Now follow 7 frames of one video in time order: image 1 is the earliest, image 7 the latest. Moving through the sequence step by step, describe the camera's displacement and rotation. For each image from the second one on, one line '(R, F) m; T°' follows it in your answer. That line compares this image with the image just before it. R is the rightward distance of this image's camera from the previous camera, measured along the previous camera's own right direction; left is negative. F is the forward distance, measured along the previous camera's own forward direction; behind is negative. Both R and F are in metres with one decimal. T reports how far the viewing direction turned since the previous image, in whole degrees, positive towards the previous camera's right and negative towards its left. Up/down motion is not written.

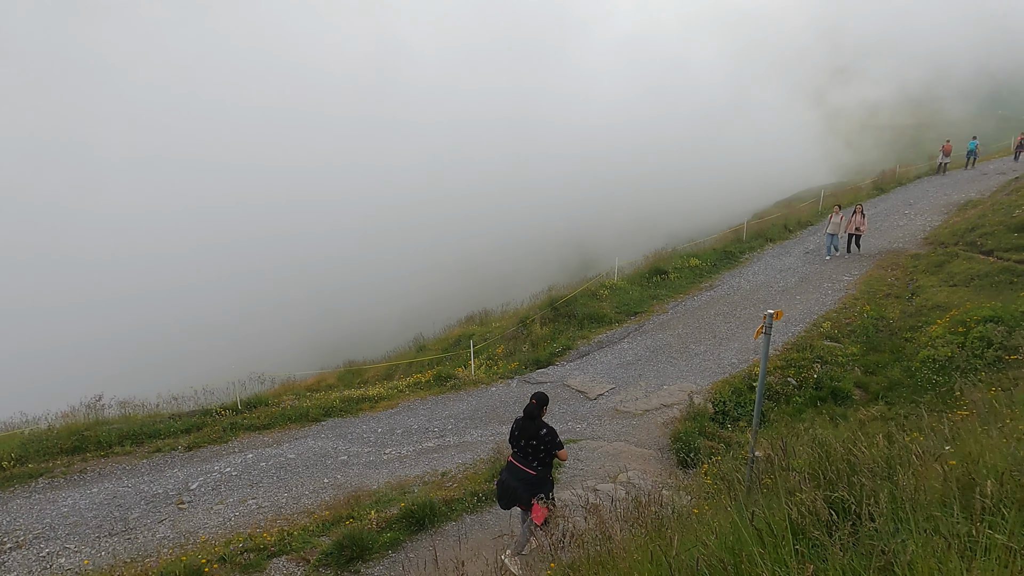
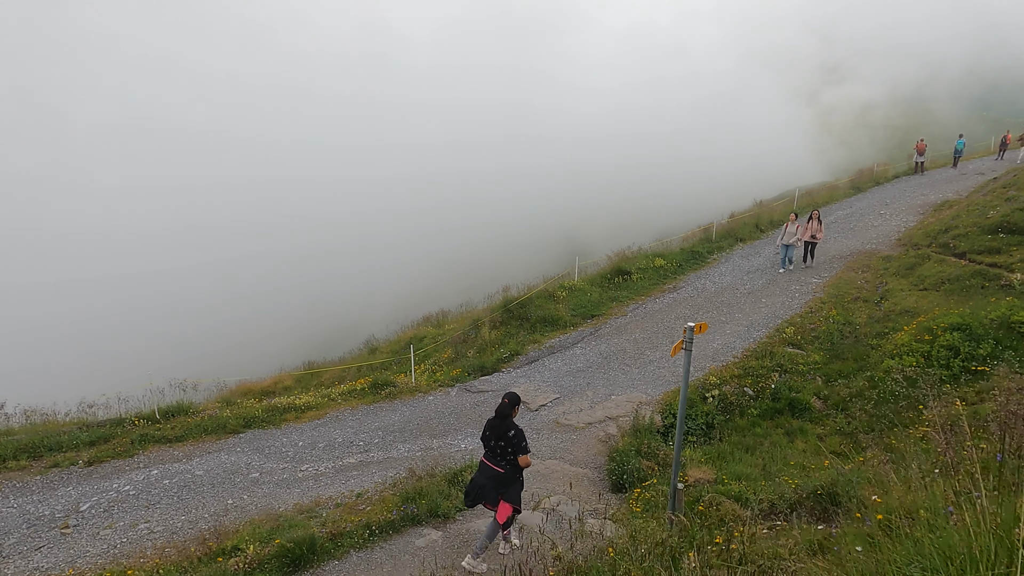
(+1.0, +0.9) m; +1°
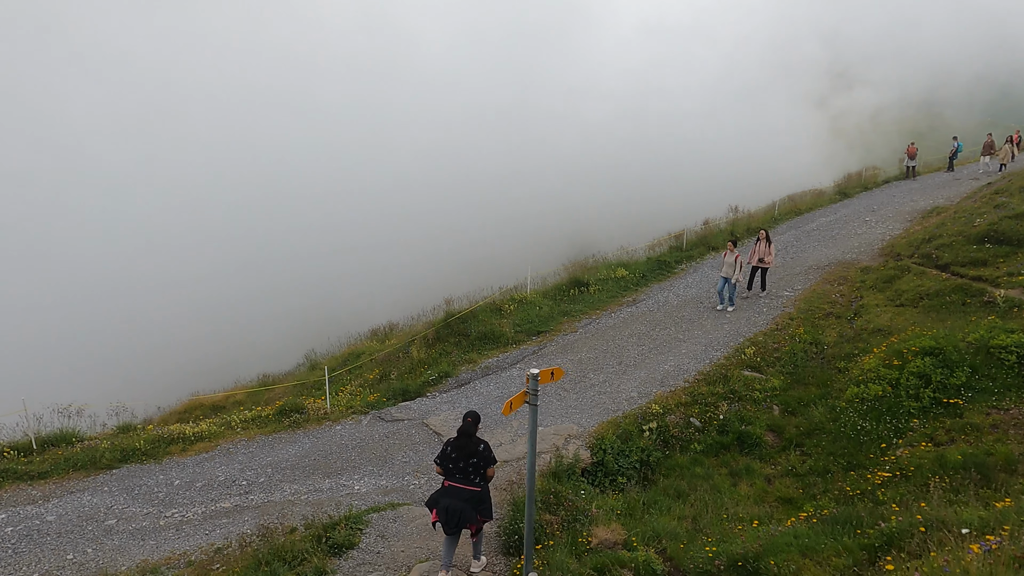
(+1.5, +1.4) m; 0°
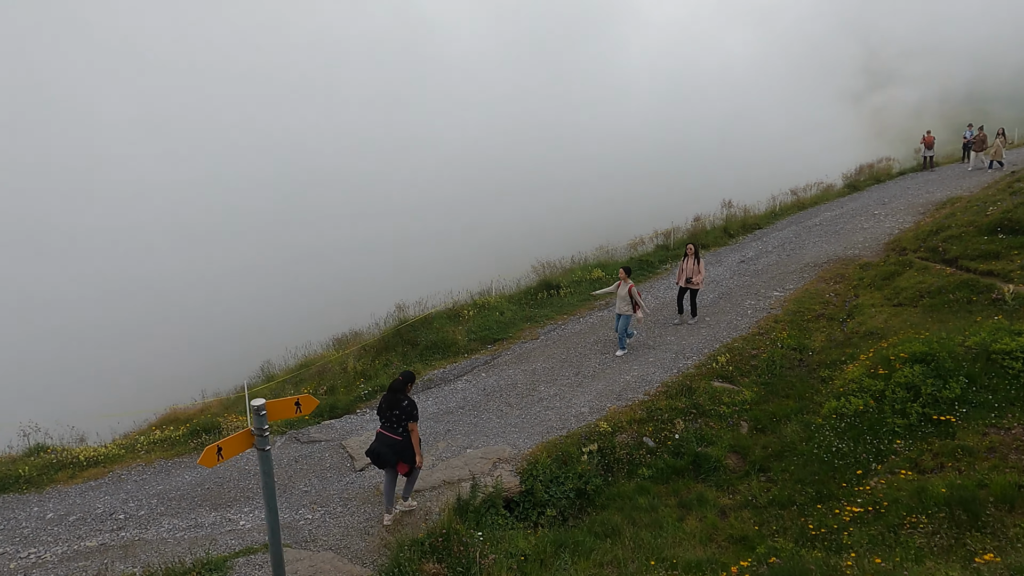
(+1.5, +1.4) m; -2°
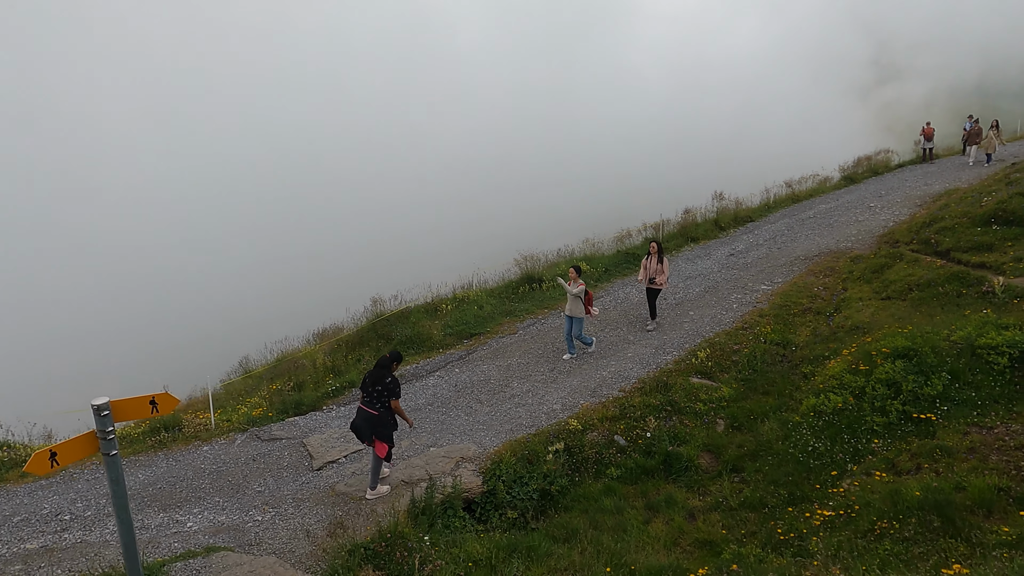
(+0.6, +0.4) m; 0°
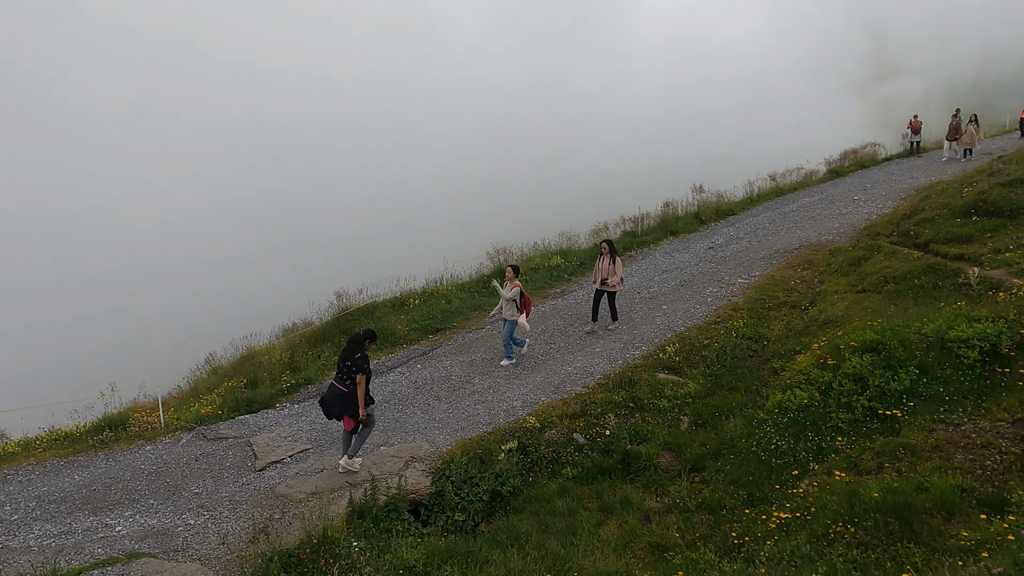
(+0.6, +0.4) m; 0°
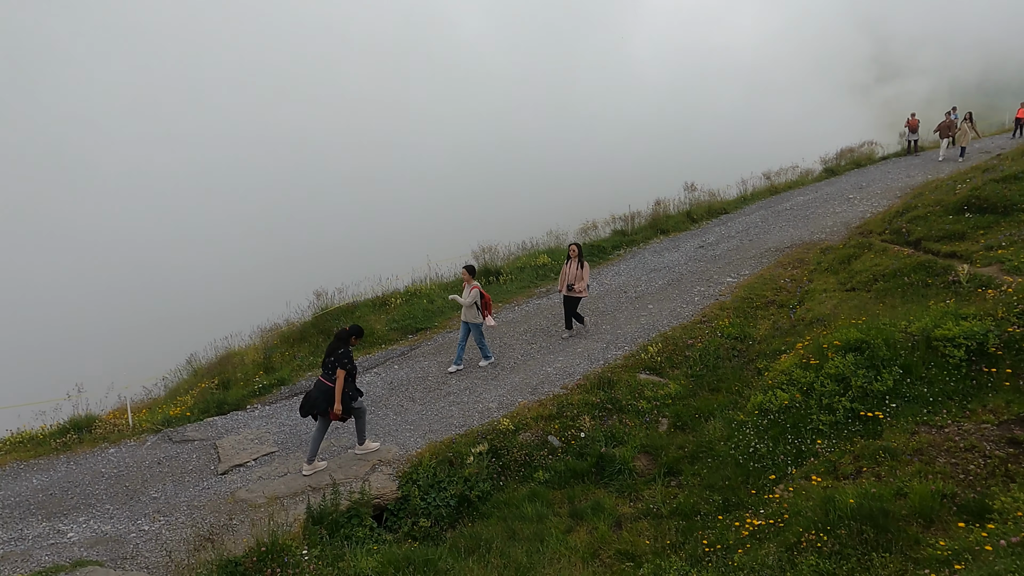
(+0.4, +0.3) m; 0°
